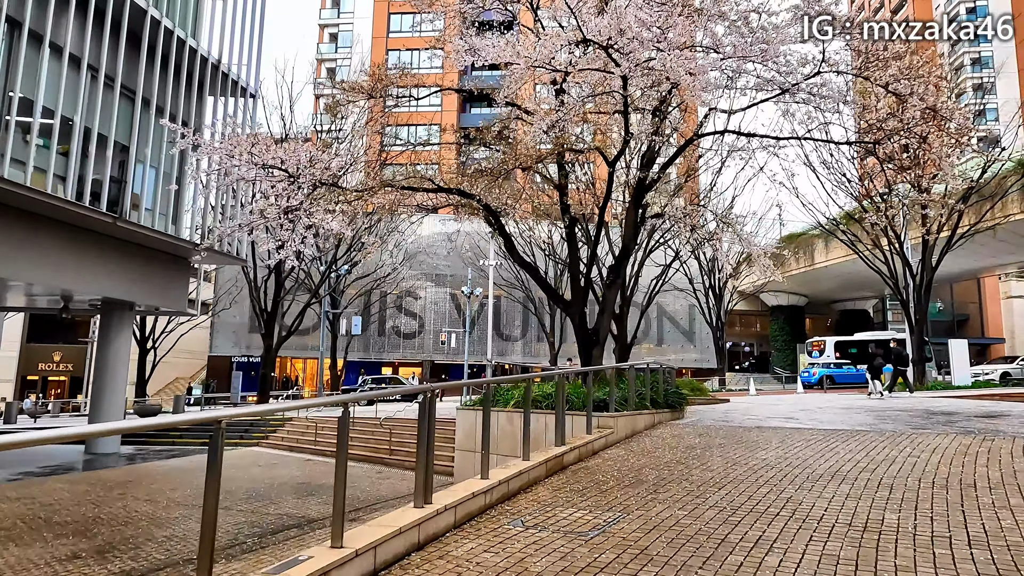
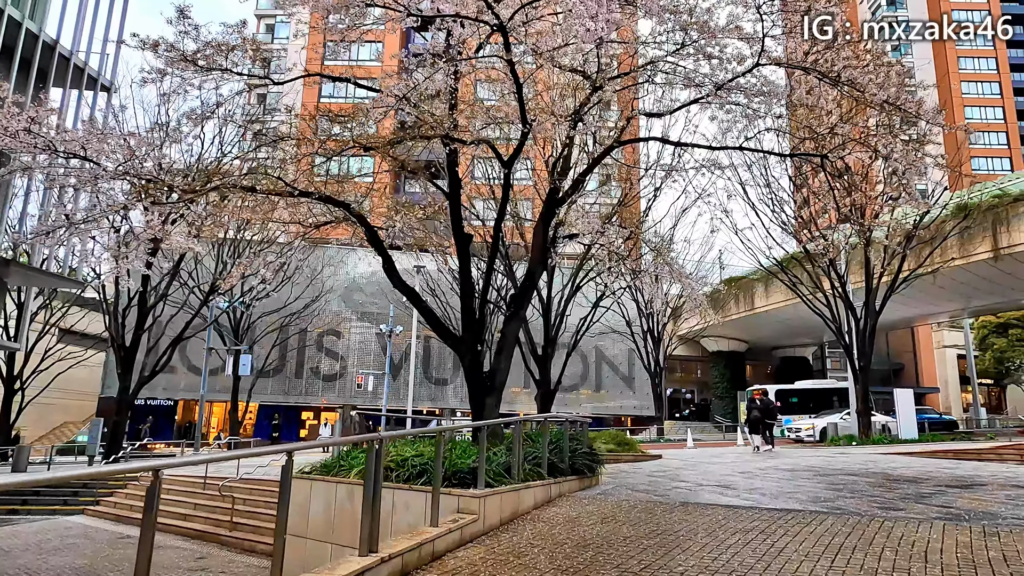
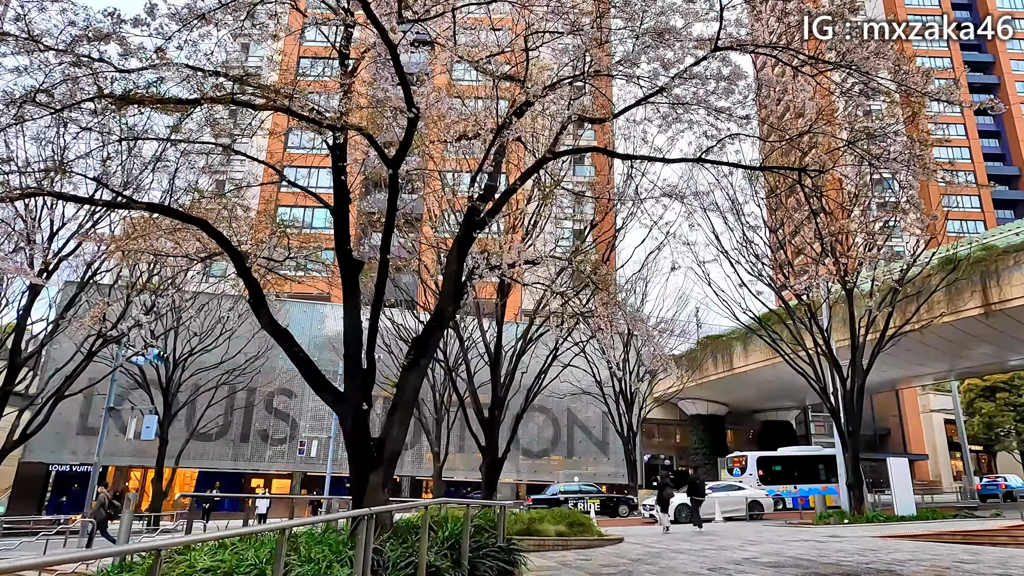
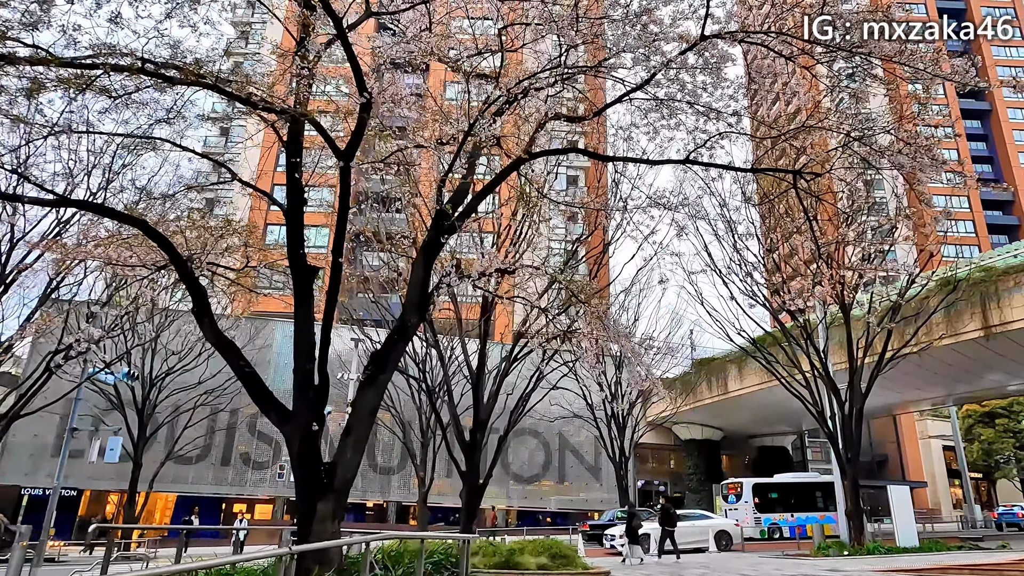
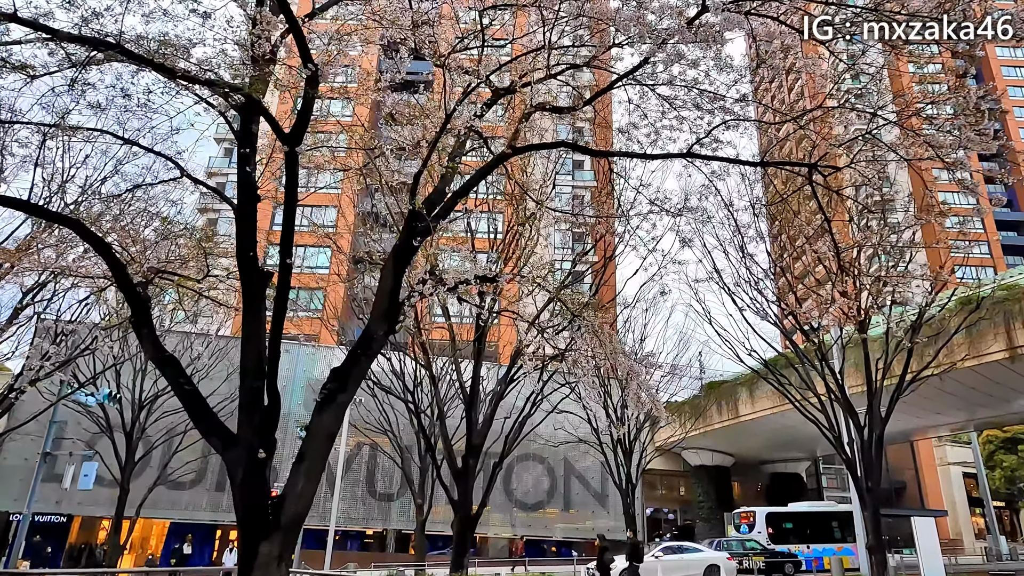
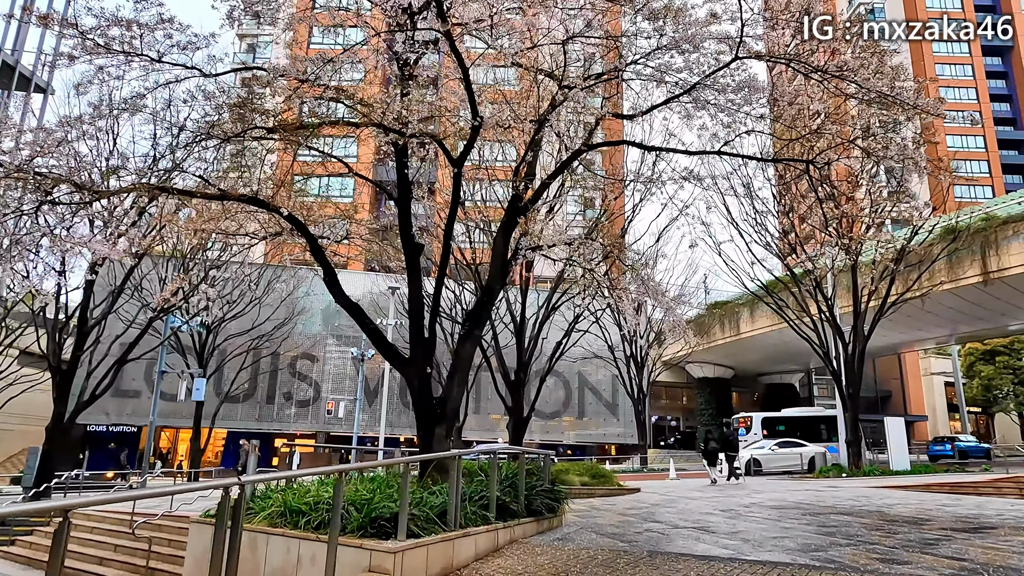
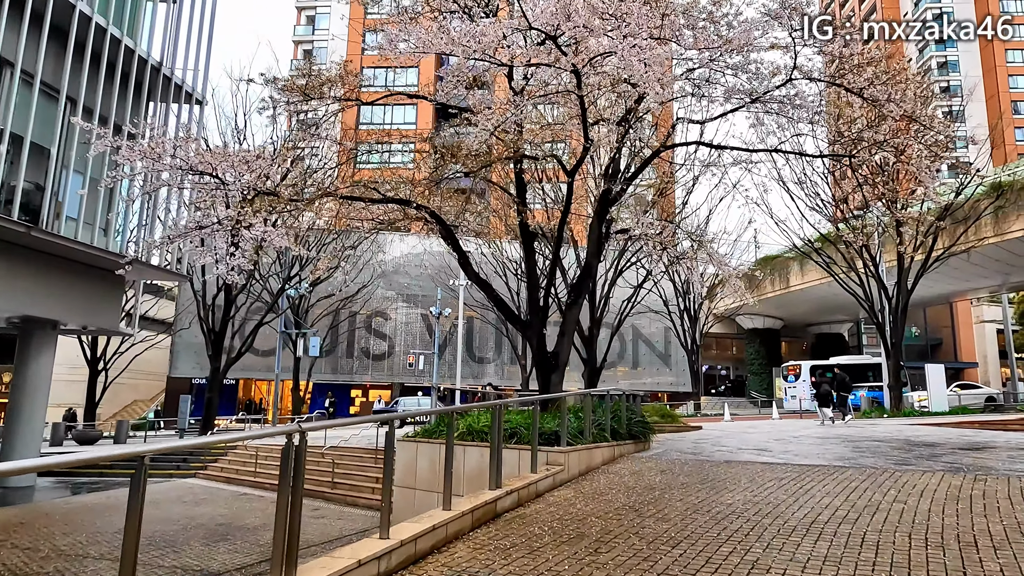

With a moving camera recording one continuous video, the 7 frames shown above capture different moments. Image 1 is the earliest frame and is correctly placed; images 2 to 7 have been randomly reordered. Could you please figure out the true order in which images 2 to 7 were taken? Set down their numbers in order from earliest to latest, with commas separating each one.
7, 2, 6, 3, 4, 5
